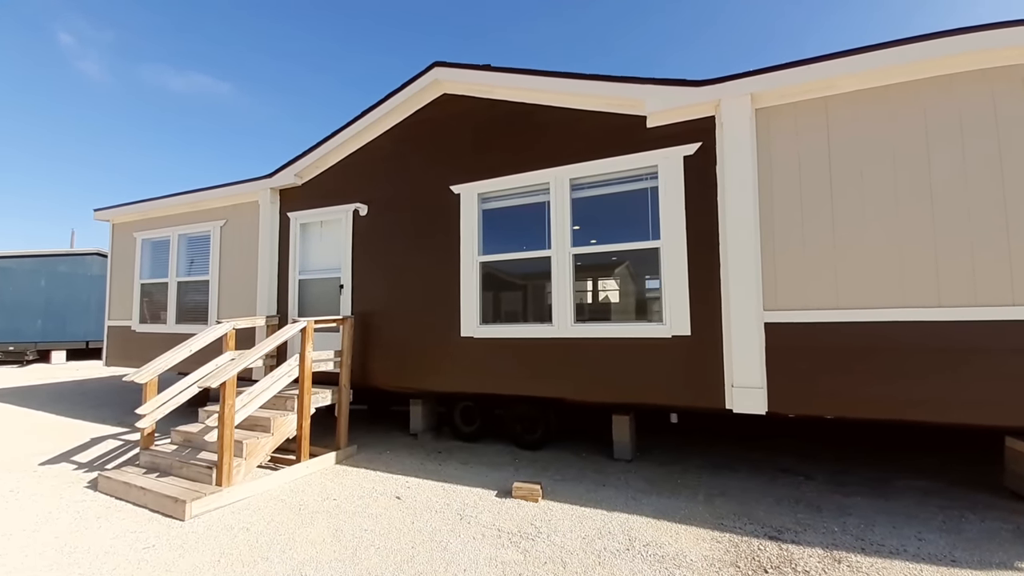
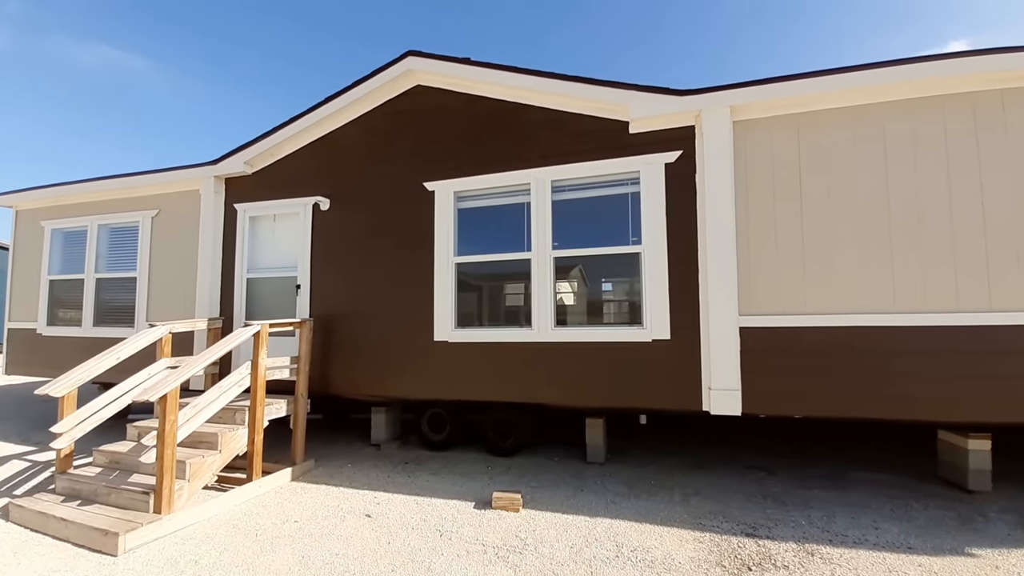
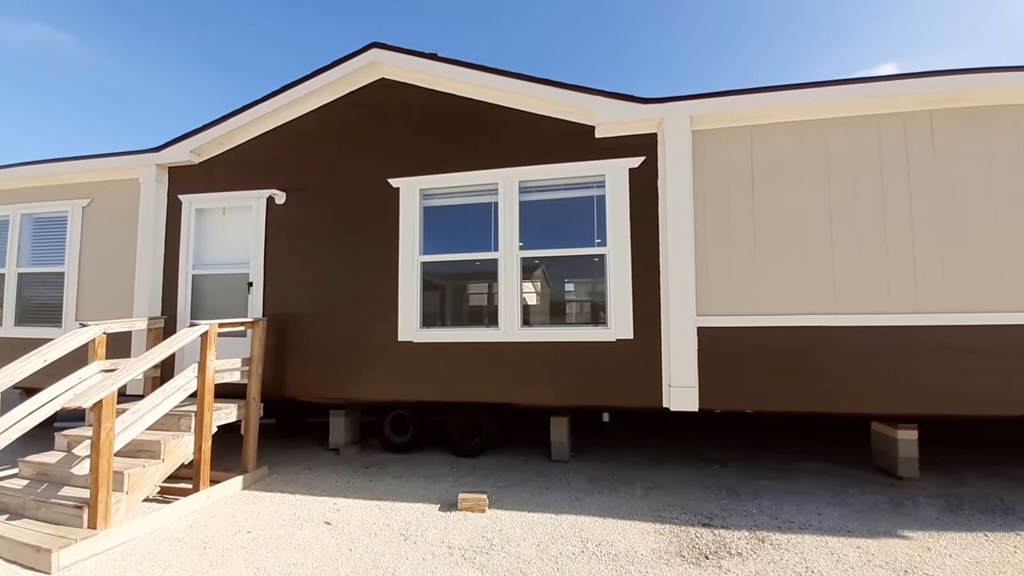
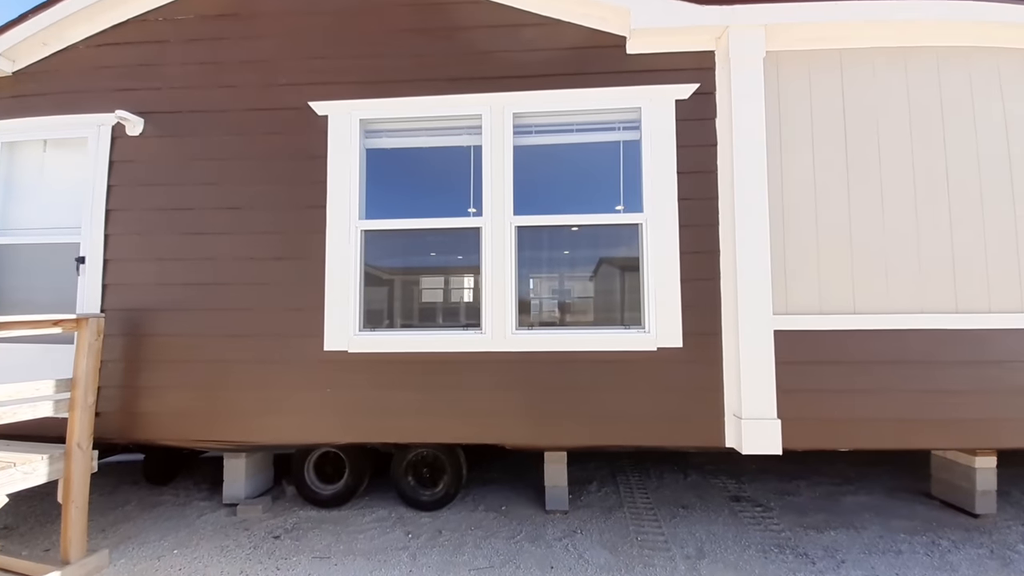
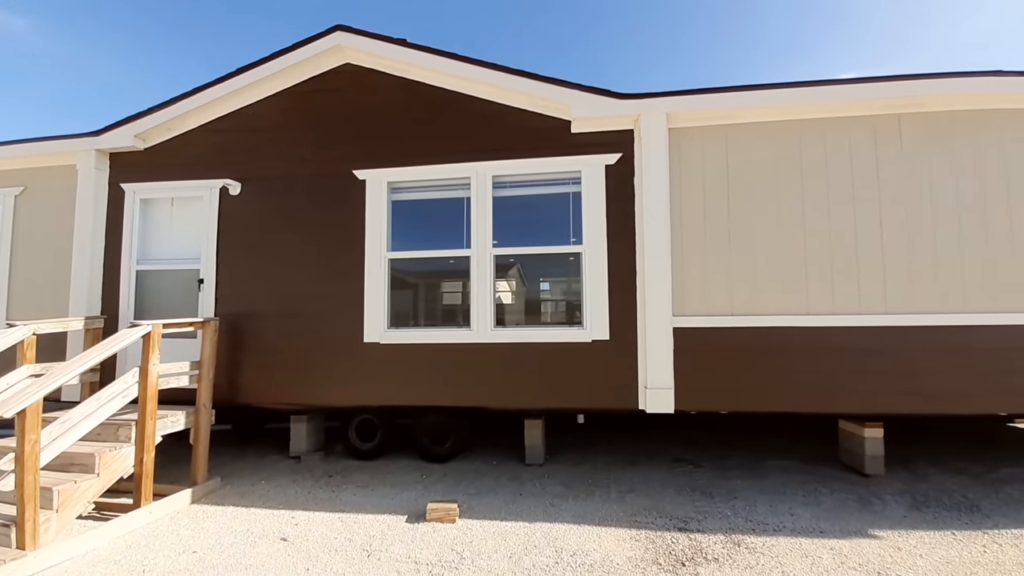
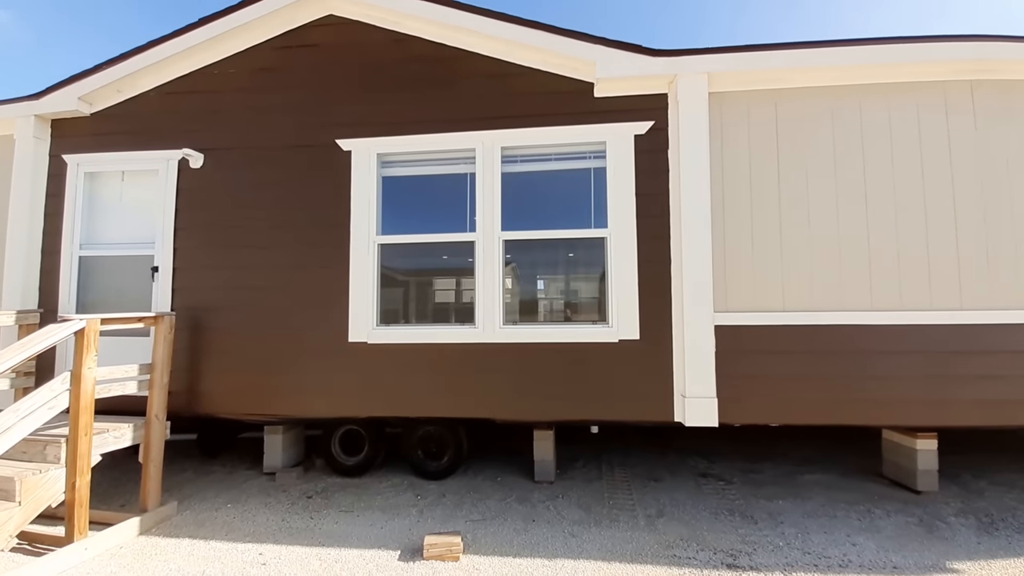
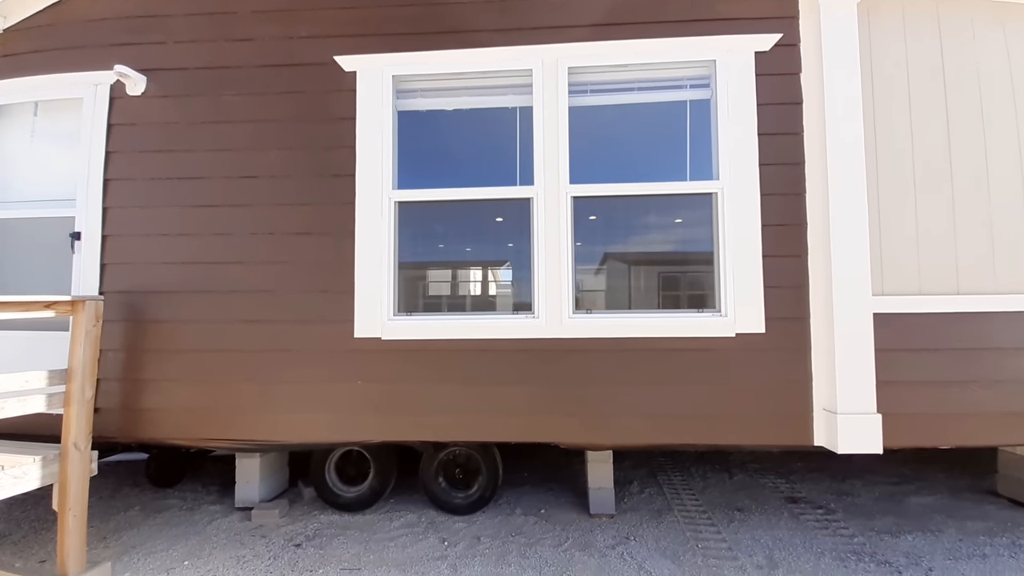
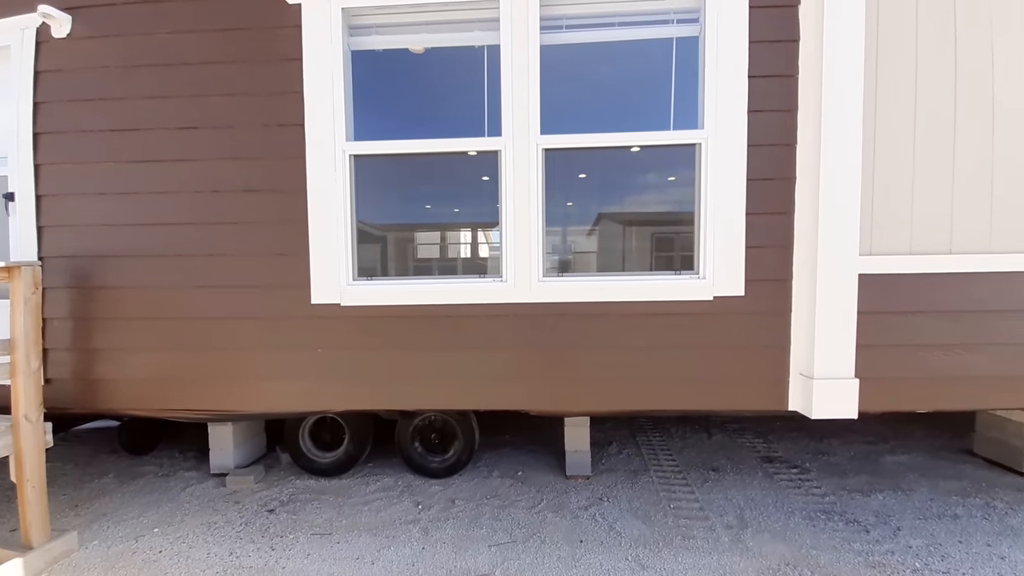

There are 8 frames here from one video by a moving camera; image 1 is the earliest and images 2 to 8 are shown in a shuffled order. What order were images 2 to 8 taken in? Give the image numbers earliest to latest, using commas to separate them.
2, 3, 5, 6, 4, 7, 8
